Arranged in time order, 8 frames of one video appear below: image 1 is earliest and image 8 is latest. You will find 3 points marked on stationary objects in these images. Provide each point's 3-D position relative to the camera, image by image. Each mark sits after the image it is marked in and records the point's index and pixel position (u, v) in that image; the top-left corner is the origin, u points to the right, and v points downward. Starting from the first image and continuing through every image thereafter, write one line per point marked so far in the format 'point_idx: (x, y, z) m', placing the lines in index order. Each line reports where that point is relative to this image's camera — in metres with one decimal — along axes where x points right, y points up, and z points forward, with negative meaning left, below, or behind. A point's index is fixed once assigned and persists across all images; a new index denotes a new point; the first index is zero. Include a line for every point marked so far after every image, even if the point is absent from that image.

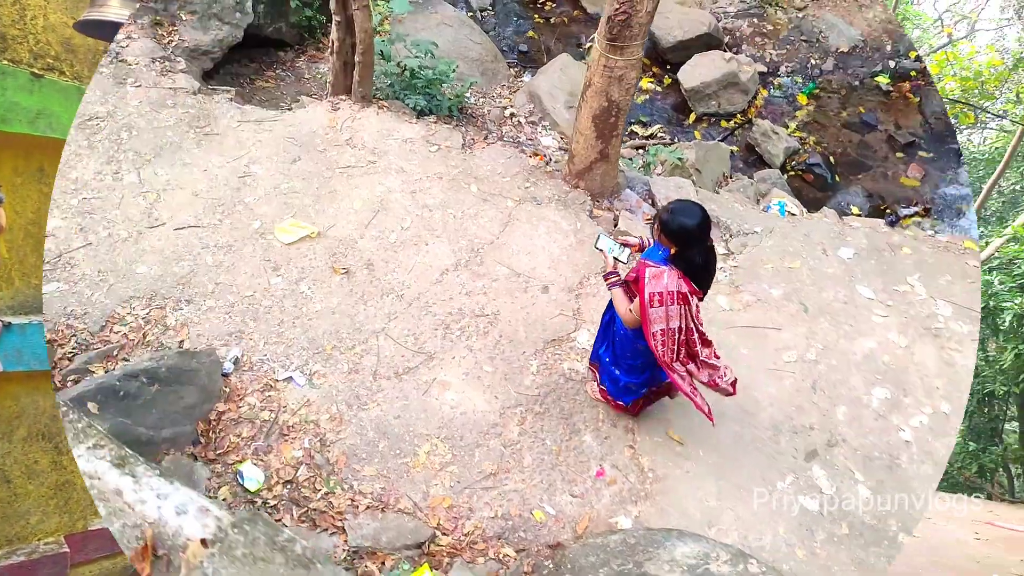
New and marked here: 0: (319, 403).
0: (-1.0, -0.6, +3.8) m
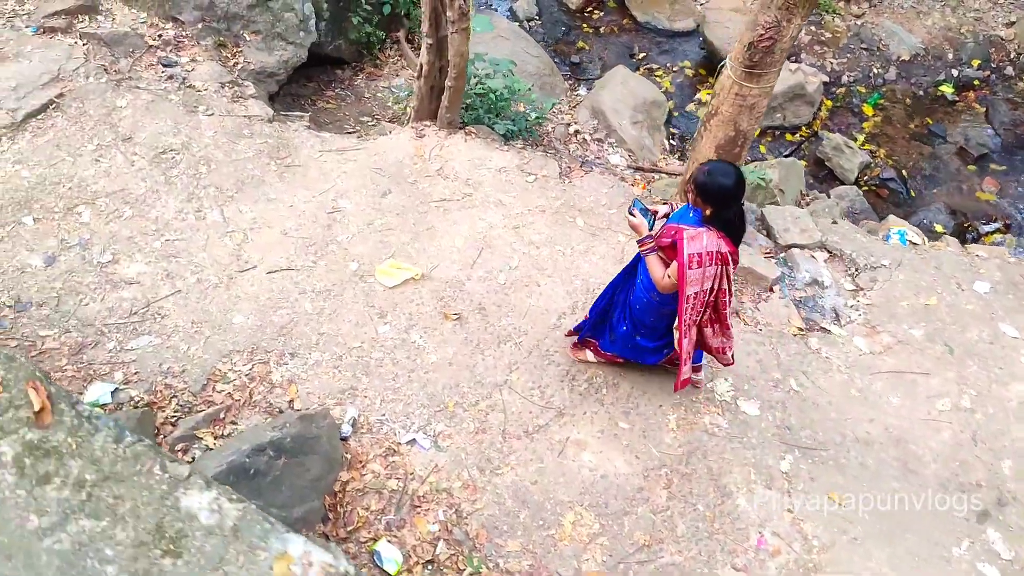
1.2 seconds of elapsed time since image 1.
0: (-0.3, -0.8, +3.5) m
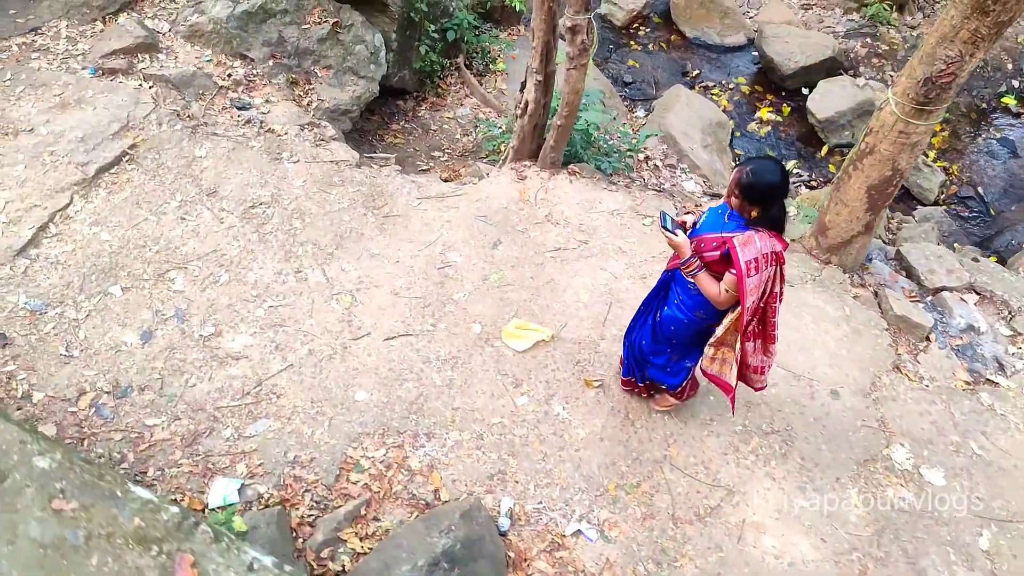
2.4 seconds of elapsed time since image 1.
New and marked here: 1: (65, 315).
0: (+0.5, -1.2, +3.1) m
1: (-2.2, -0.1, +3.6) m
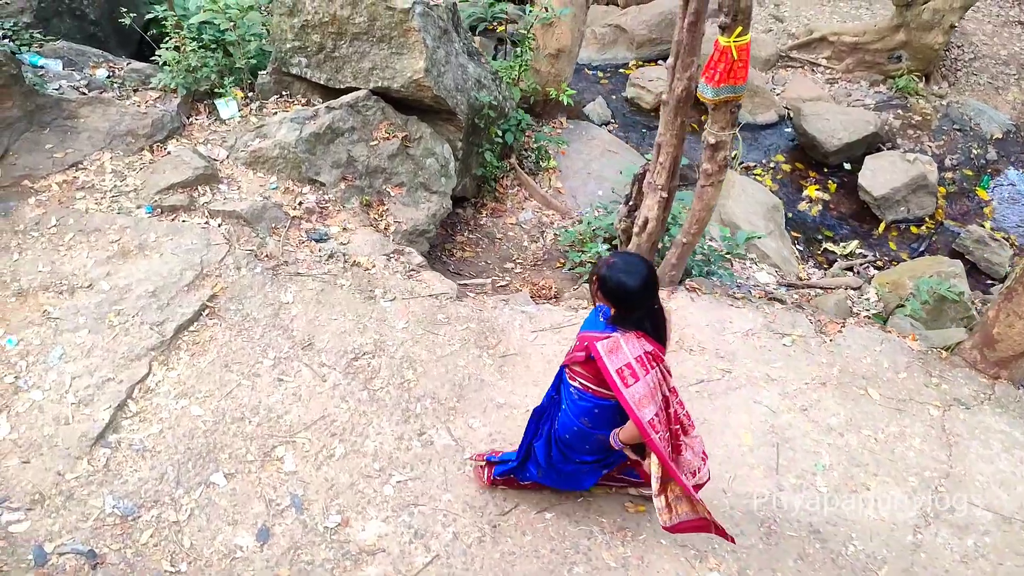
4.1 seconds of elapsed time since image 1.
0: (+1.3, -1.7, +2.6) m
1: (-1.4, -0.9, +3.0) m
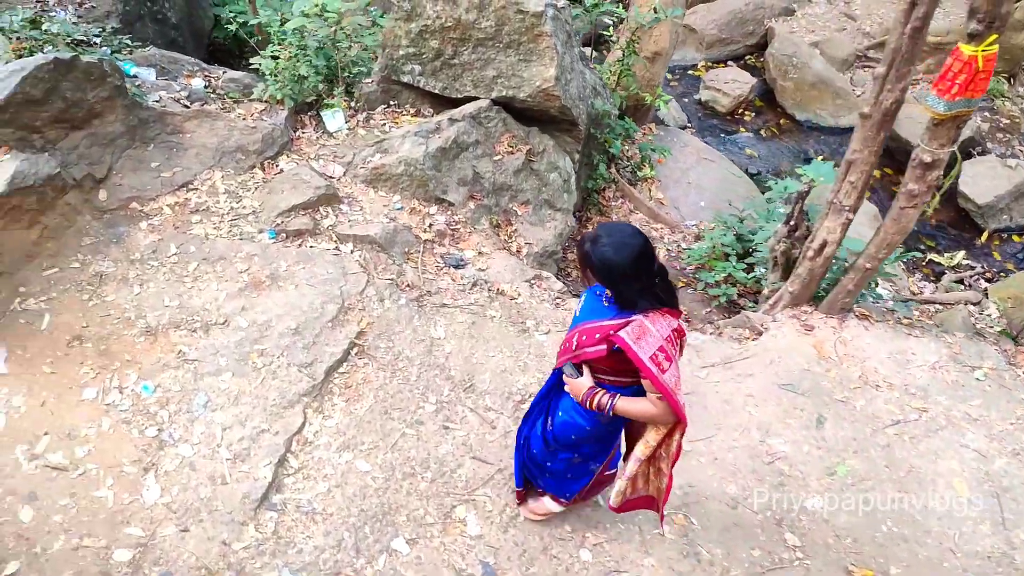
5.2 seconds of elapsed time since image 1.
0: (+2.1, -1.9, +2.3) m
1: (-0.6, -1.1, +2.6) m
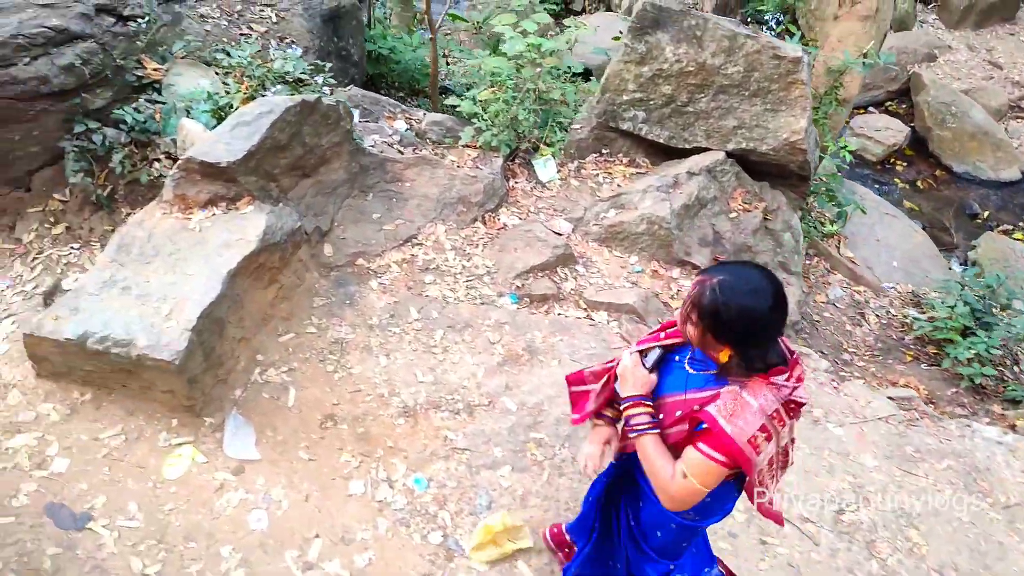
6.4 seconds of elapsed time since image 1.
0: (+3.3, -2.3, +1.7) m
1: (+0.6, -1.4, +2.2) m
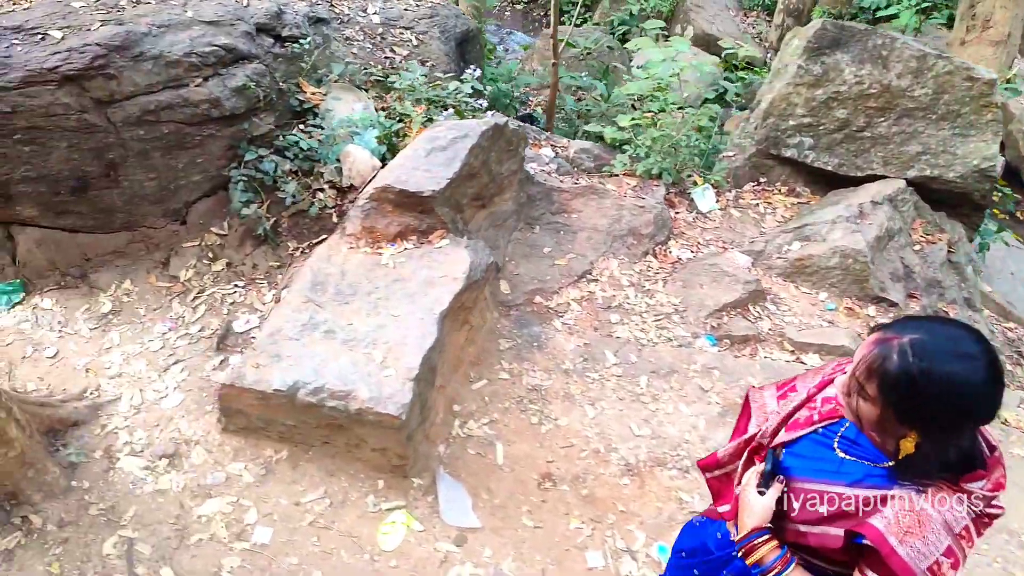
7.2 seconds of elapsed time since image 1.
0: (+4.1, -2.3, +1.3) m
1: (+1.4, -1.5, +1.8) m
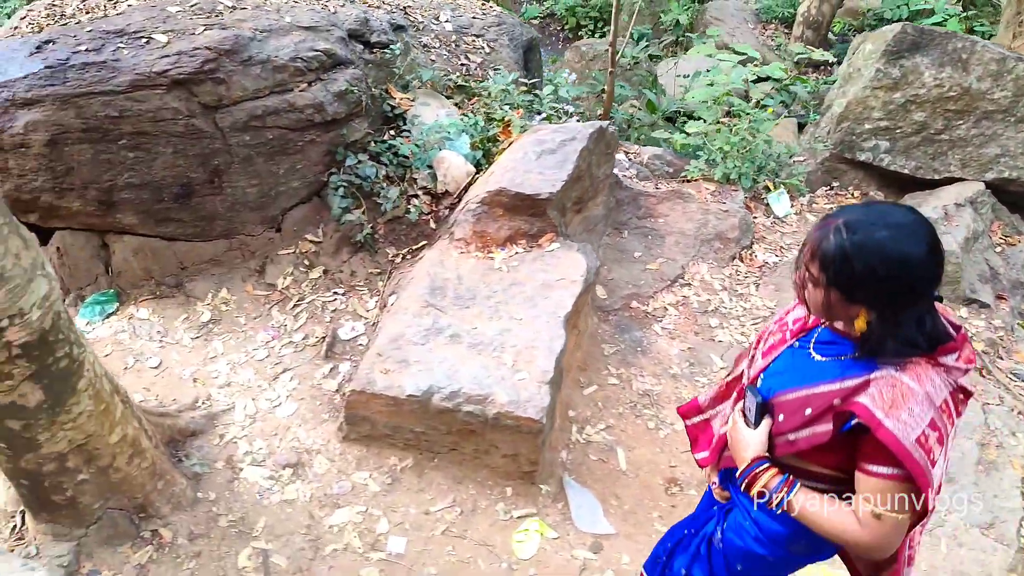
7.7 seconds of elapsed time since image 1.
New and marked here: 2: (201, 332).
0: (+4.6, -2.3, +1.3) m
1: (+1.9, -1.5, +1.7) m
2: (-1.2, -0.2, +2.8) m
